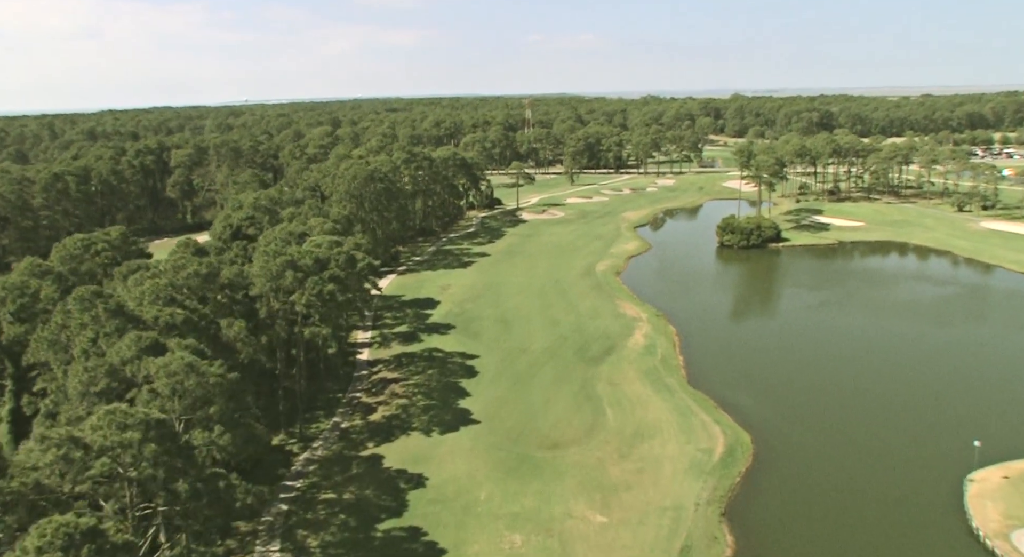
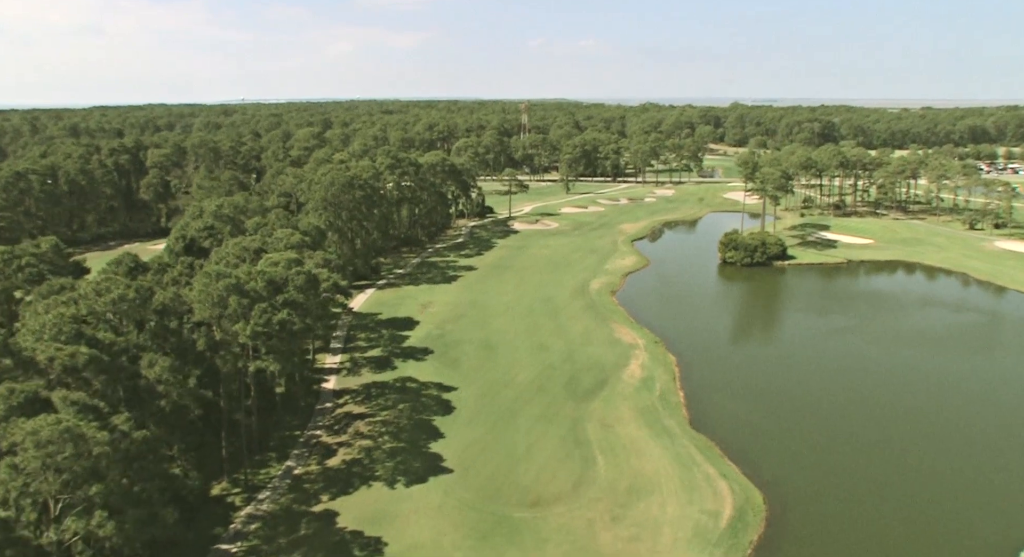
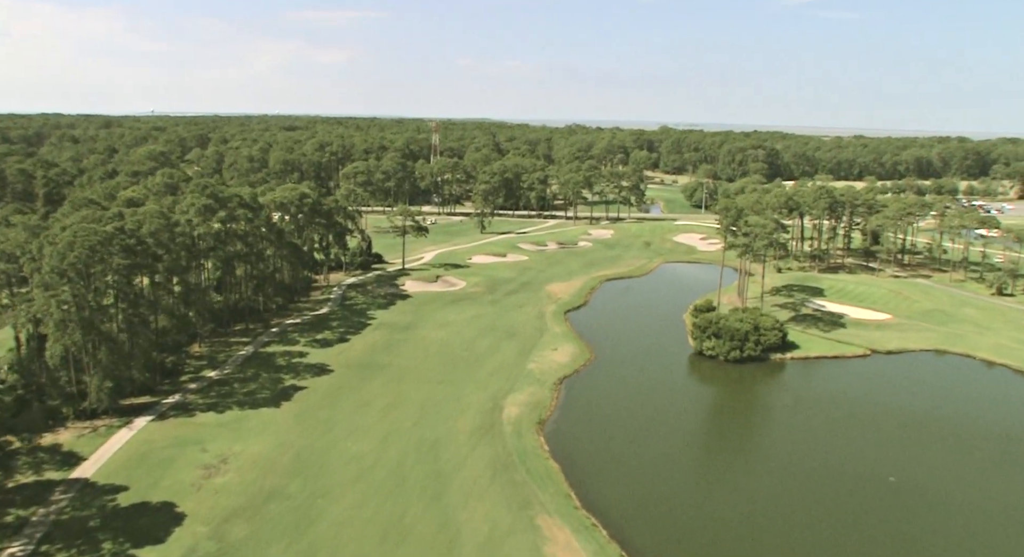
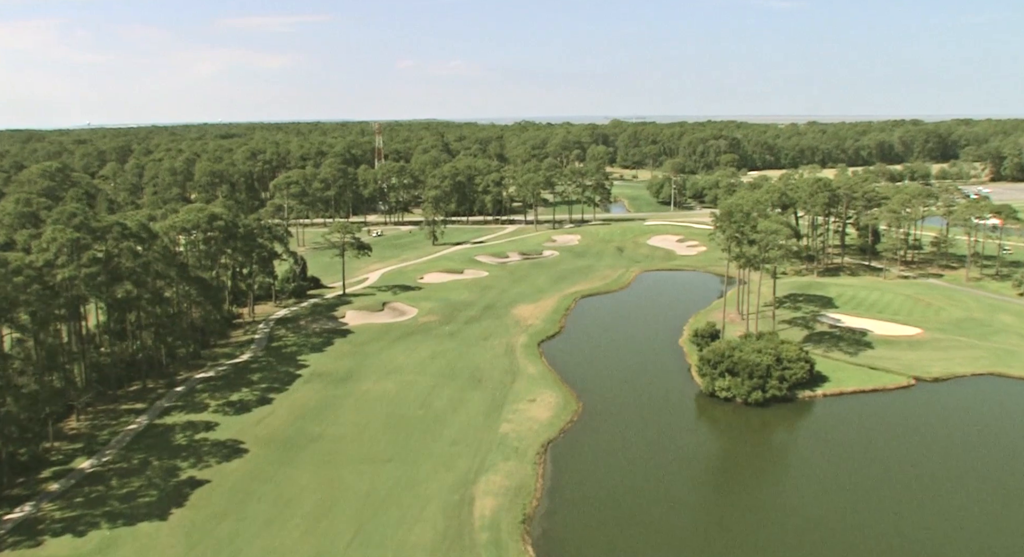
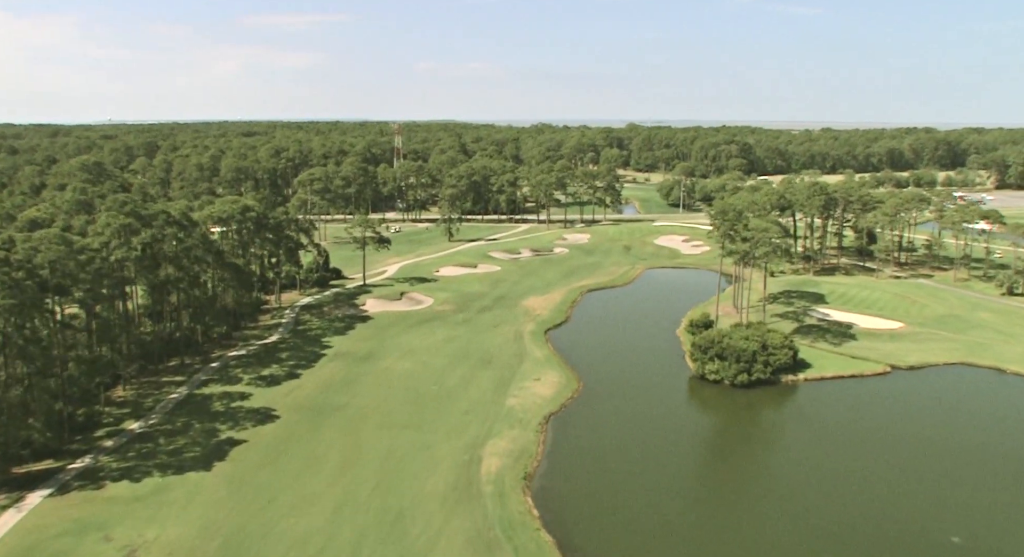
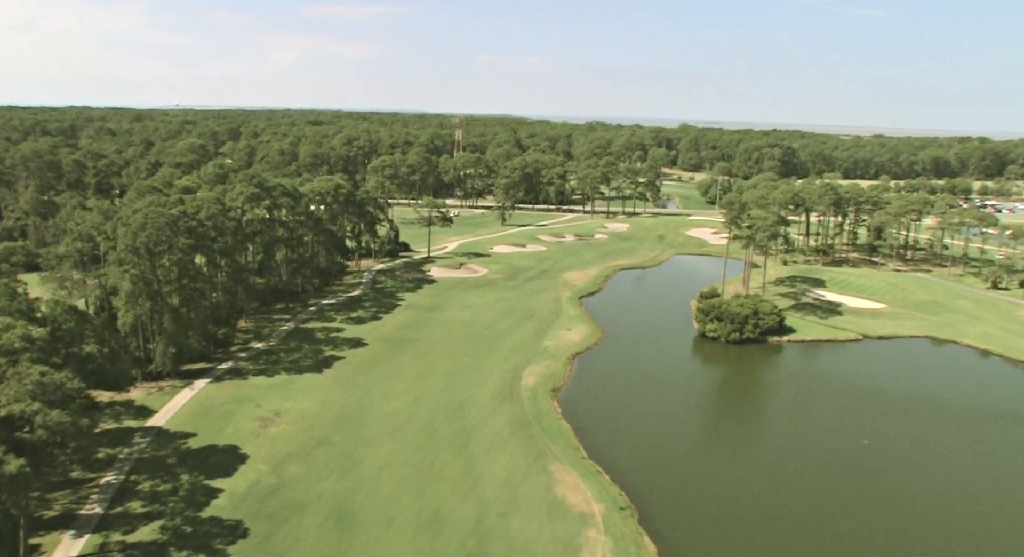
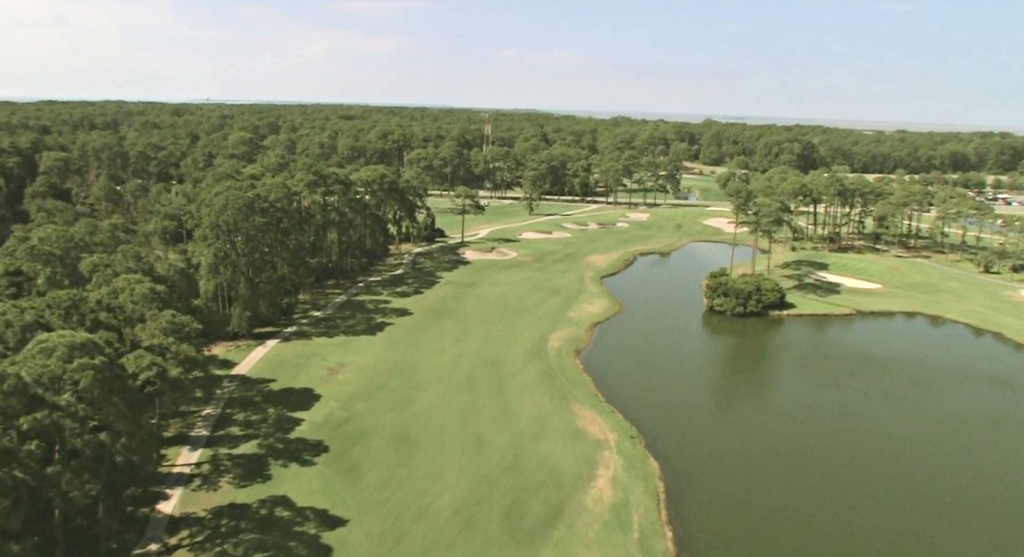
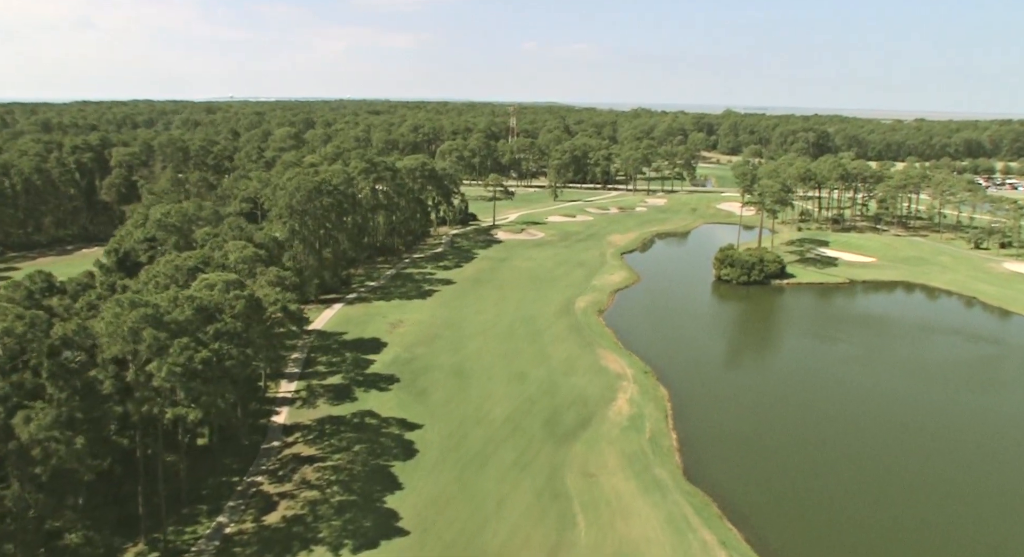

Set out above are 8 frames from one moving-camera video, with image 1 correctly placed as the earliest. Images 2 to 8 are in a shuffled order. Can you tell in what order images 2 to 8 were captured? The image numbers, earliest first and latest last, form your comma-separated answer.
2, 8, 7, 6, 3, 5, 4
